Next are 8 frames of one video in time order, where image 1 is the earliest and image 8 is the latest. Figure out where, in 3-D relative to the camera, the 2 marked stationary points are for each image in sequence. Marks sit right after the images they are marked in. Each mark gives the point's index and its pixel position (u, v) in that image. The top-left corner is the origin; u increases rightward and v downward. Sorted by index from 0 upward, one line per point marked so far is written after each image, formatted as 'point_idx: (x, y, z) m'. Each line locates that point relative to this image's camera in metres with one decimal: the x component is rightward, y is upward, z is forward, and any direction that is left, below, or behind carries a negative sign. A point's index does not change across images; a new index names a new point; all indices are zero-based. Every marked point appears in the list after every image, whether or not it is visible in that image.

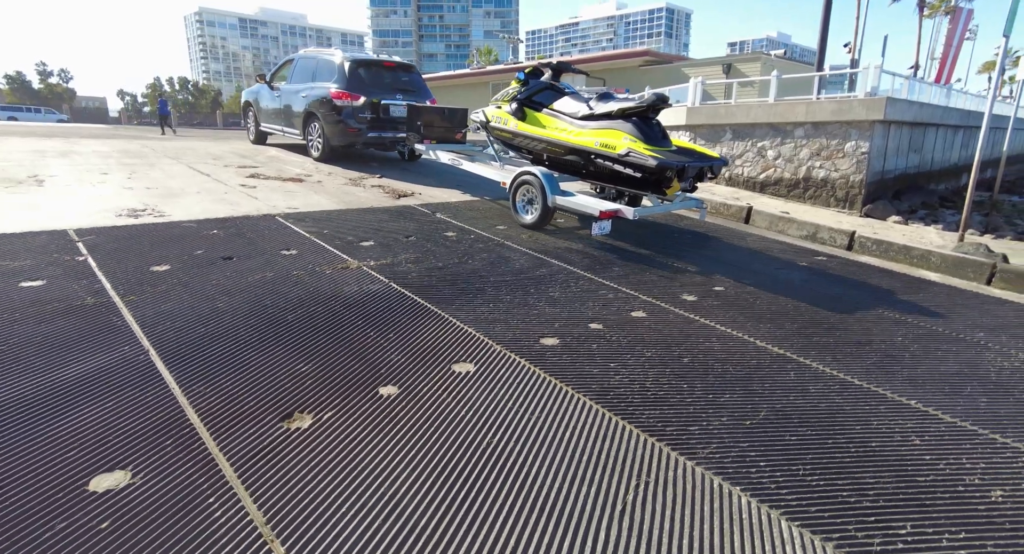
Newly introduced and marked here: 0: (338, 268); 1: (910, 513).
0: (-1.3, +0.1, +4.2) m
1: (+1.6, -1.0, +2.2) m
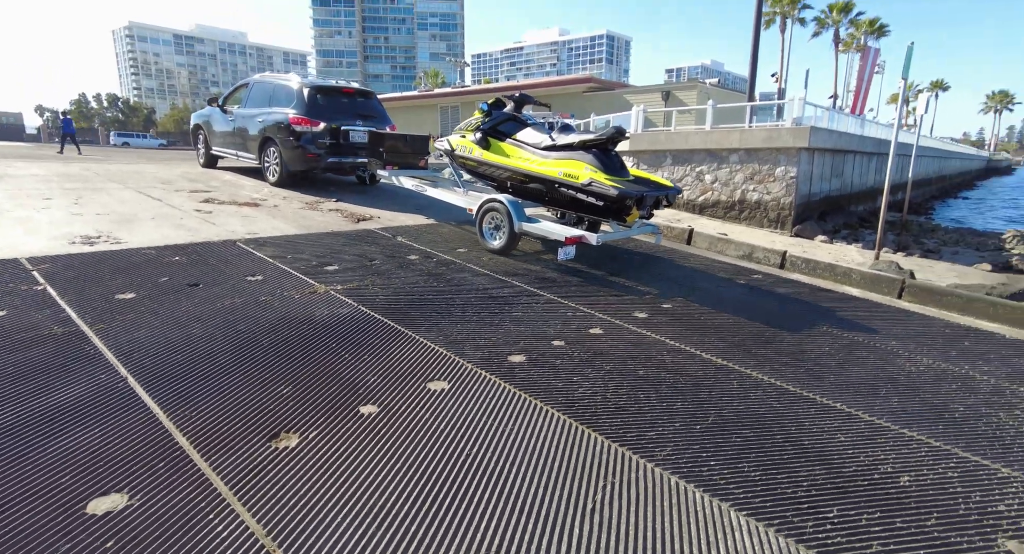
0: (-1.6, -0.1, +4.2) m
1: (+1.5, -1.1, +2.6) m
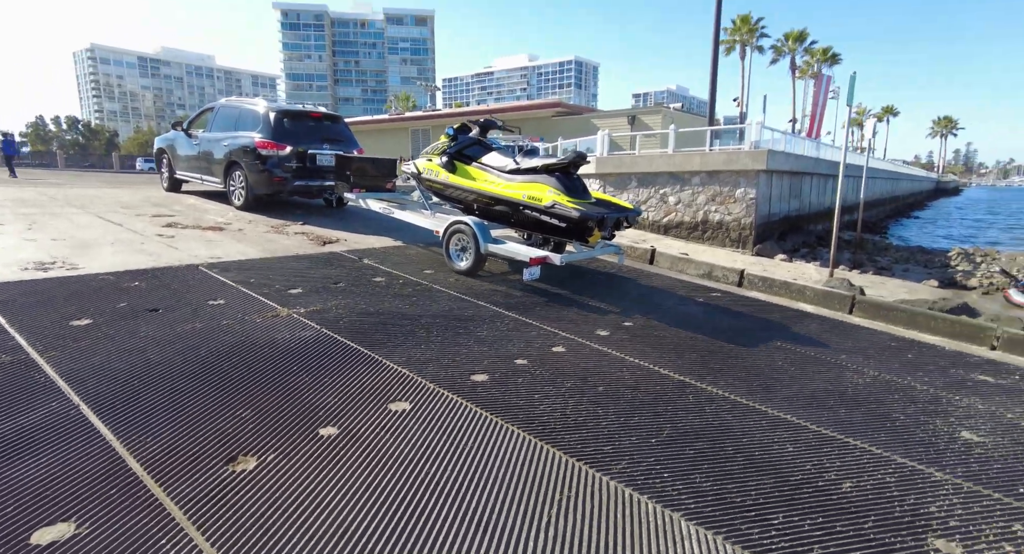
0: (-1.9, -0.3, +4.2) m
1: (+1.3, -1.1, +2.7) m
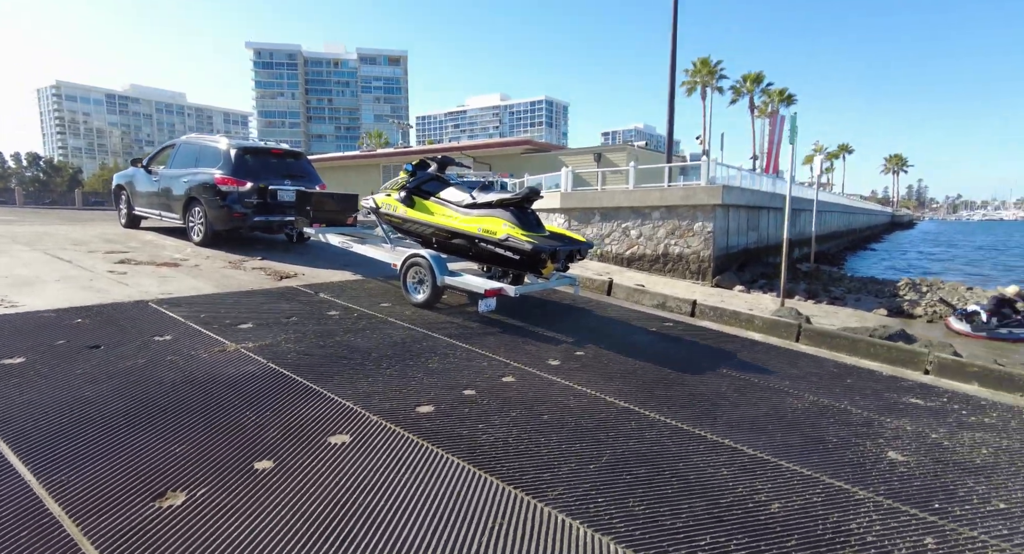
0: (-2.3, -0.6, +4.2) m
1: (+1.0, -1.3, +2.8) m
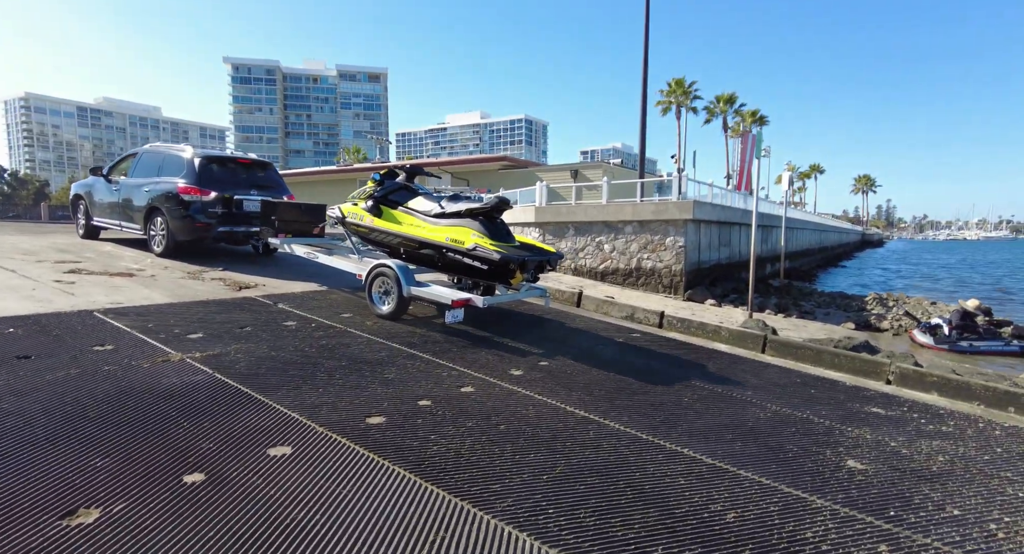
0: (-2.6, -0.6, +4.0) m
1: (+0.7, -1.3, +2.7) m
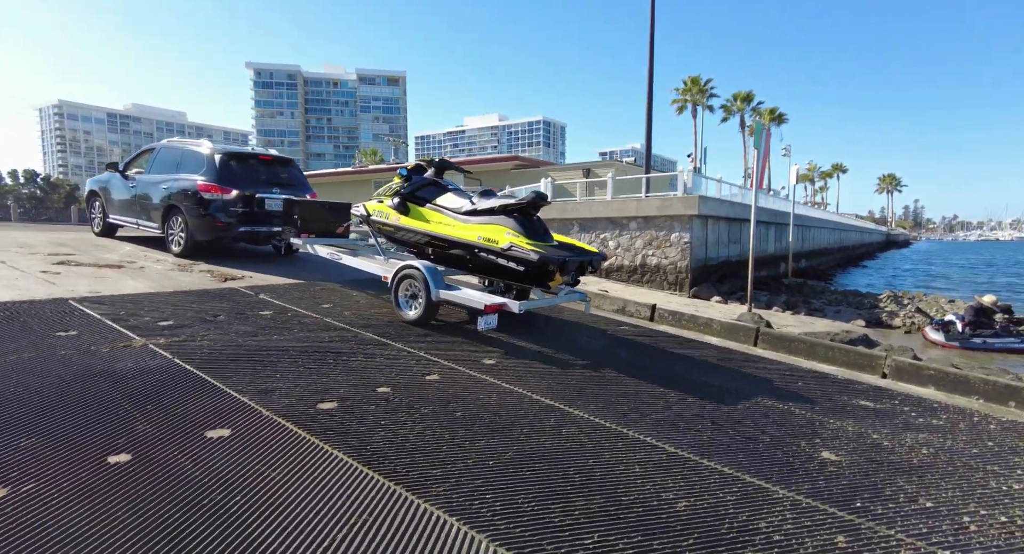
0: (-2.9, -0.5, +4.0) m
1: (+0.4, -1.2, +2.6) m
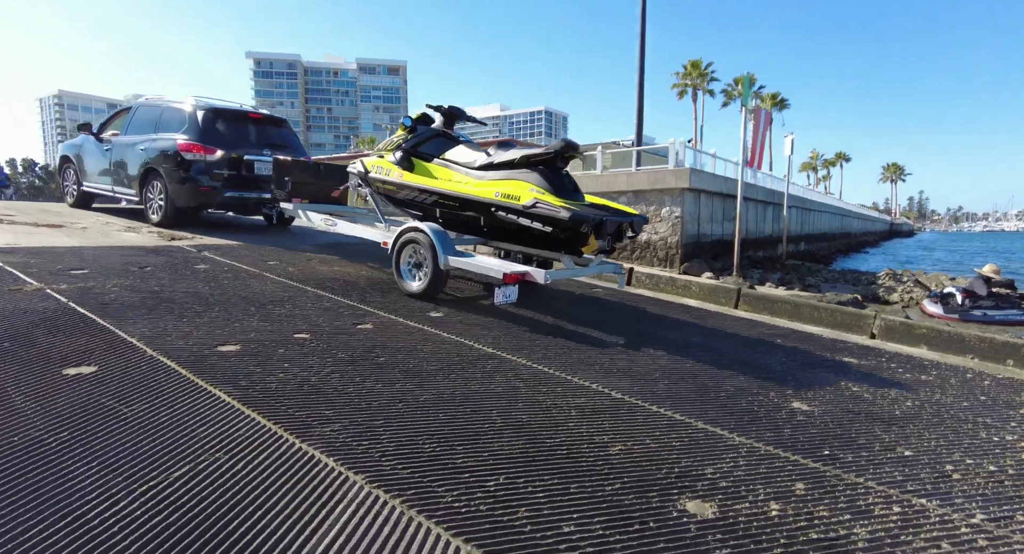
0: (-3.3, -0.1, +3.6) m
1: (0.0, -0.8, +2.2) m
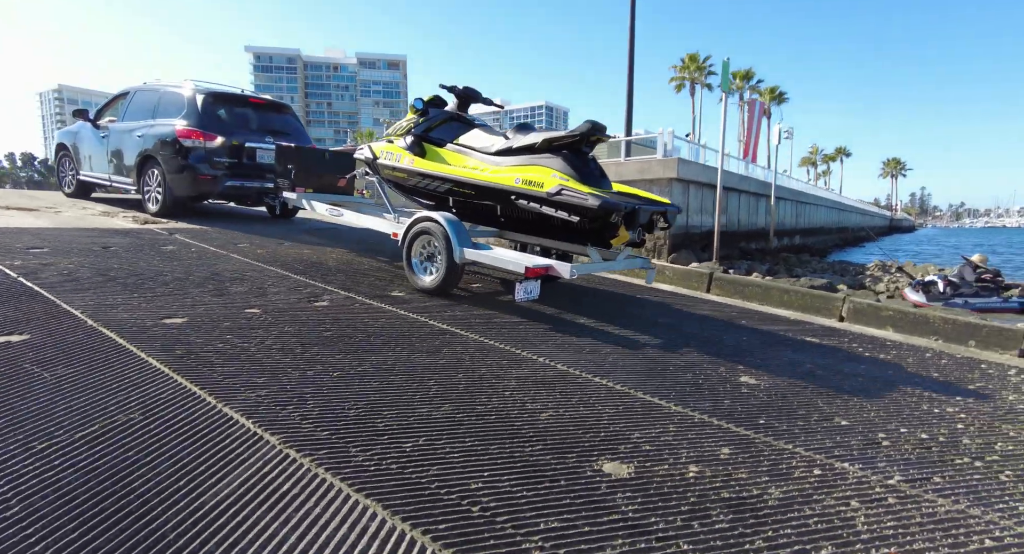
0: (-3.6, +0.1, +3.6) m
1: (-0.3, -0.6, +2.2) m
